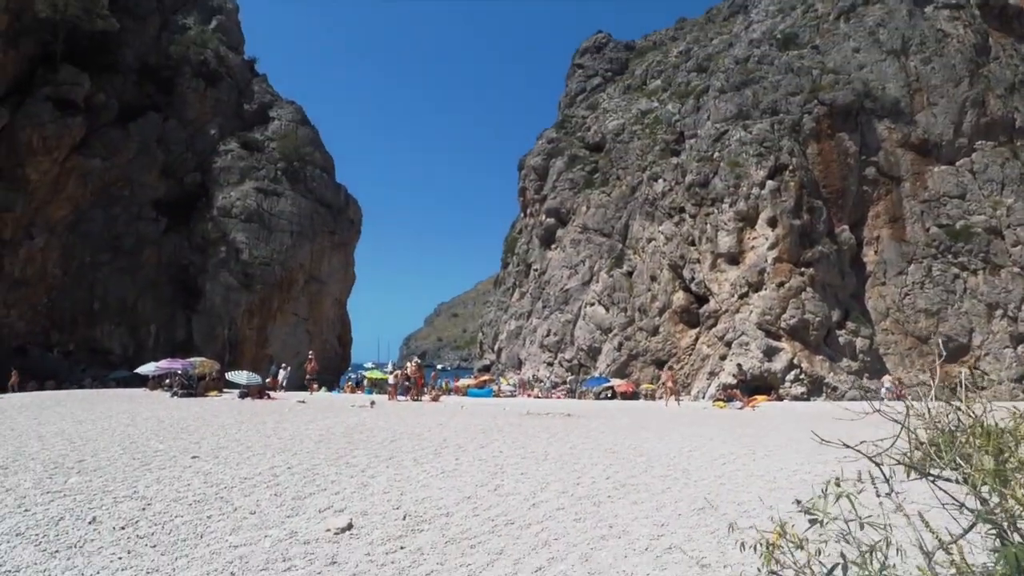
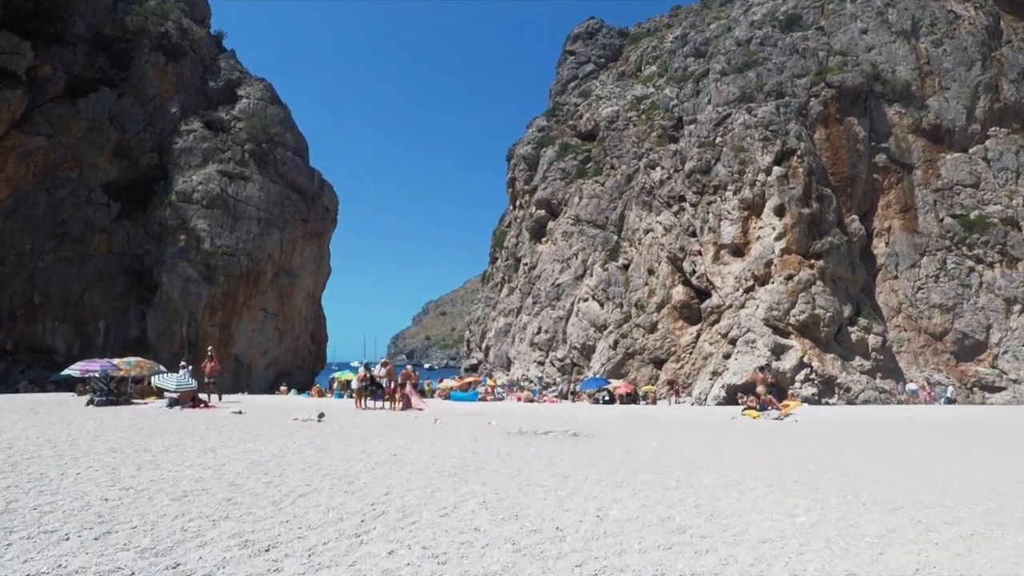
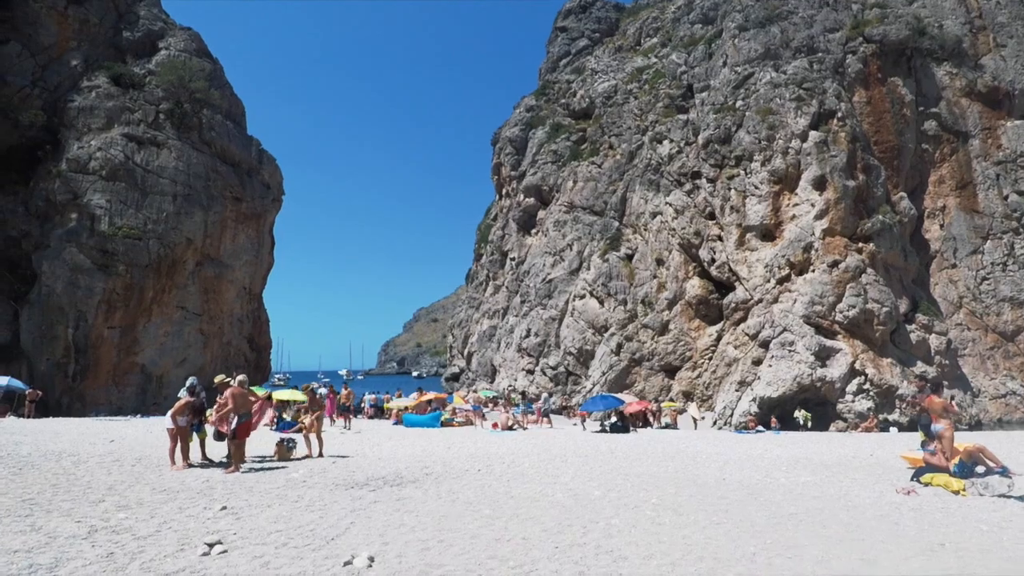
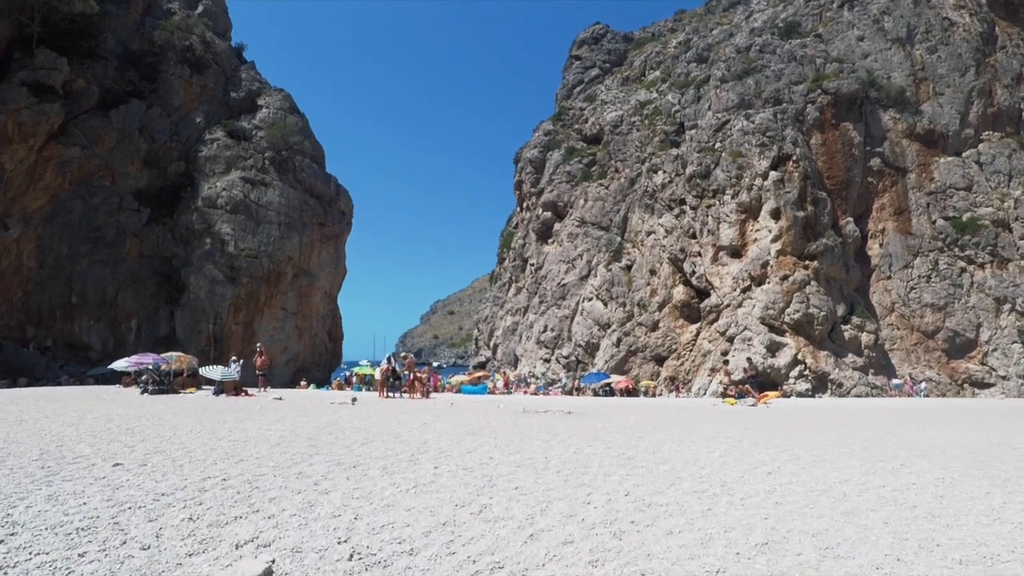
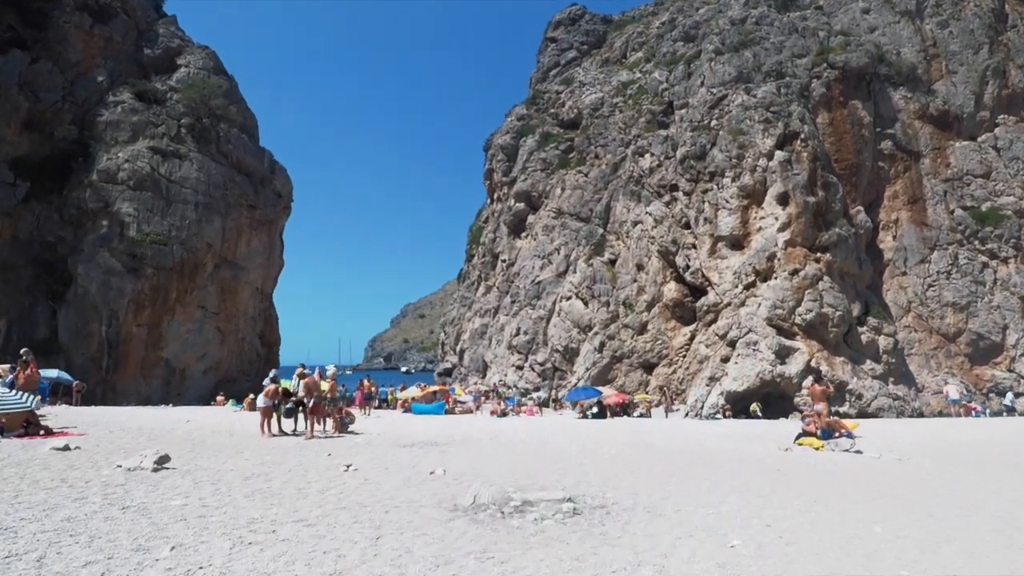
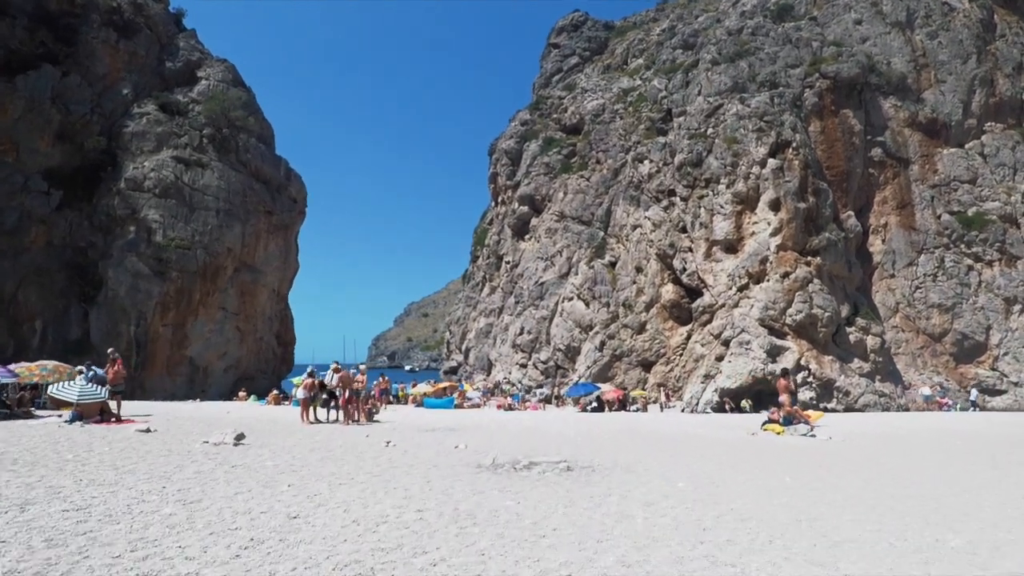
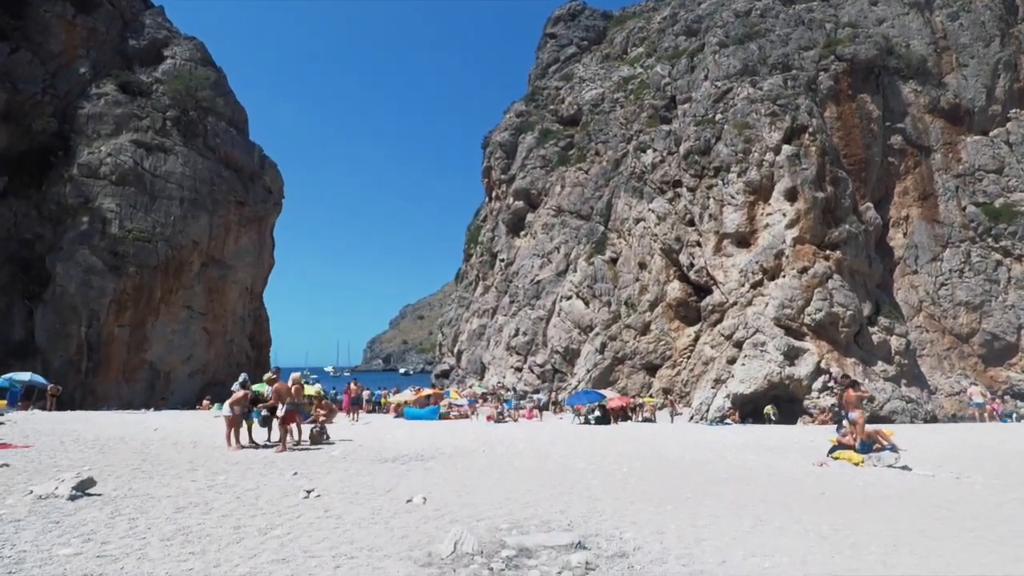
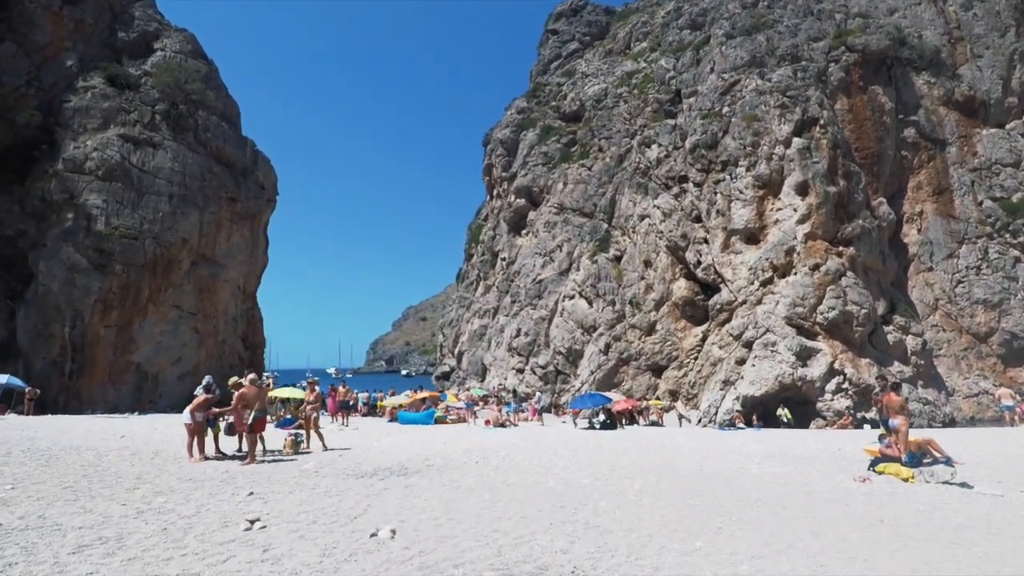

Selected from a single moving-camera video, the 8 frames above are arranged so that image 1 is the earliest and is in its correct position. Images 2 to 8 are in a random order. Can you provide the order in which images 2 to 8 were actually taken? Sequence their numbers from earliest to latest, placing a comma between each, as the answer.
4, 2, 6, 5, 7, 8, 3
